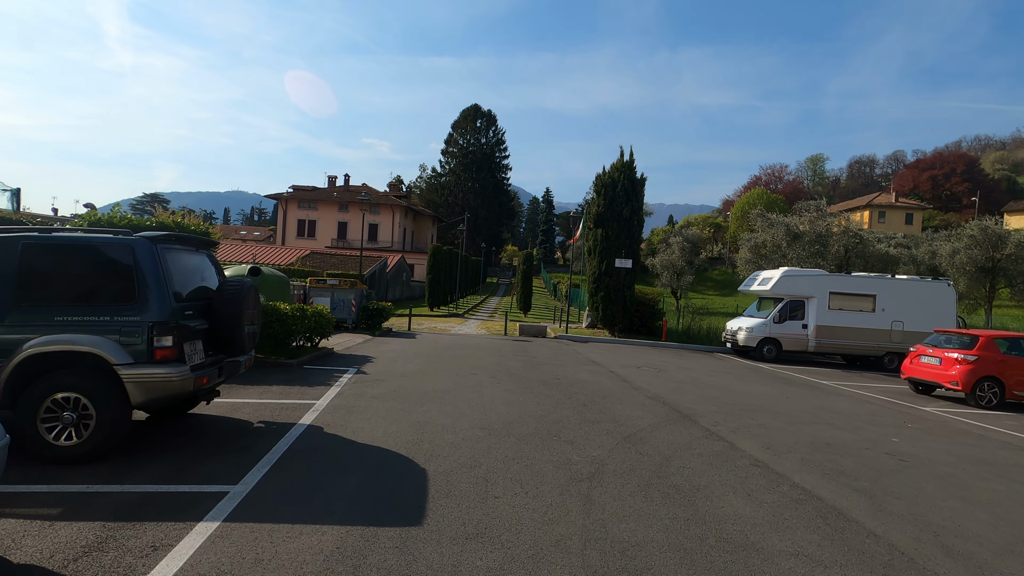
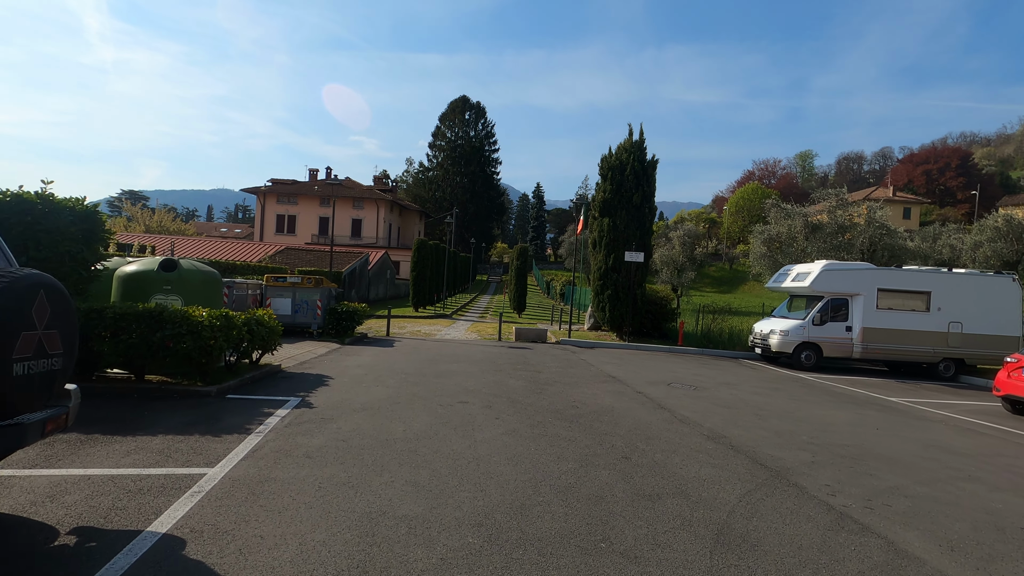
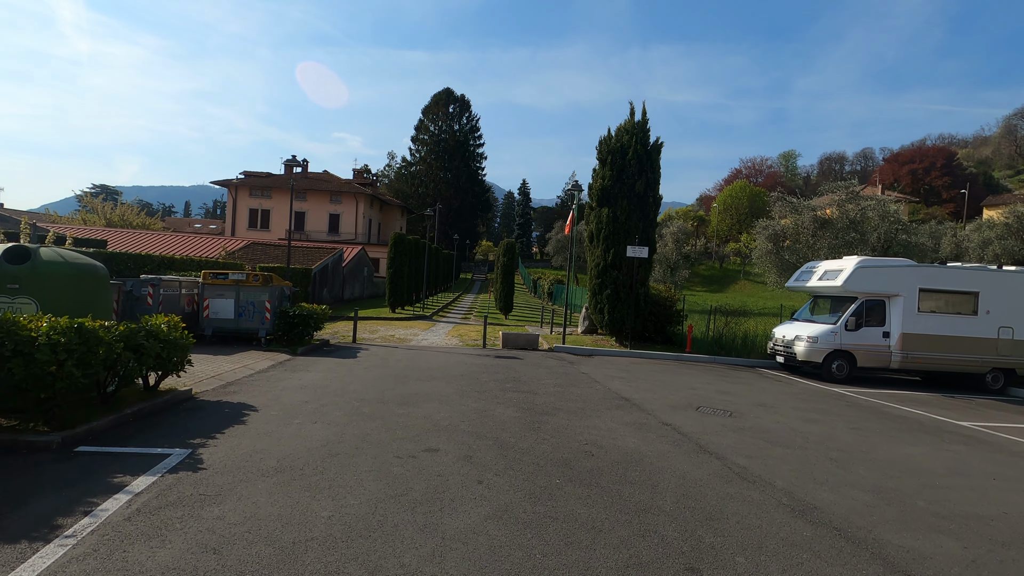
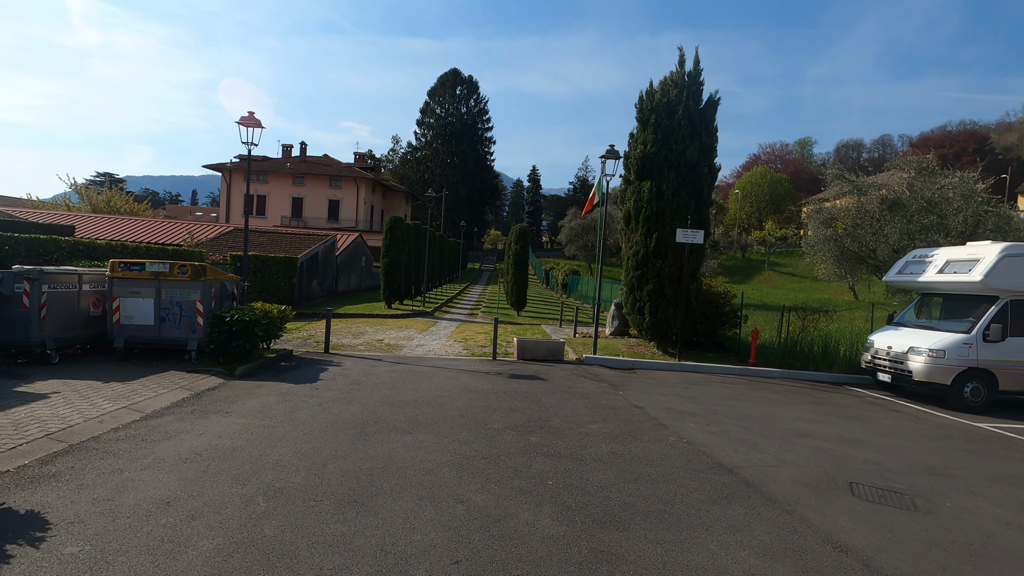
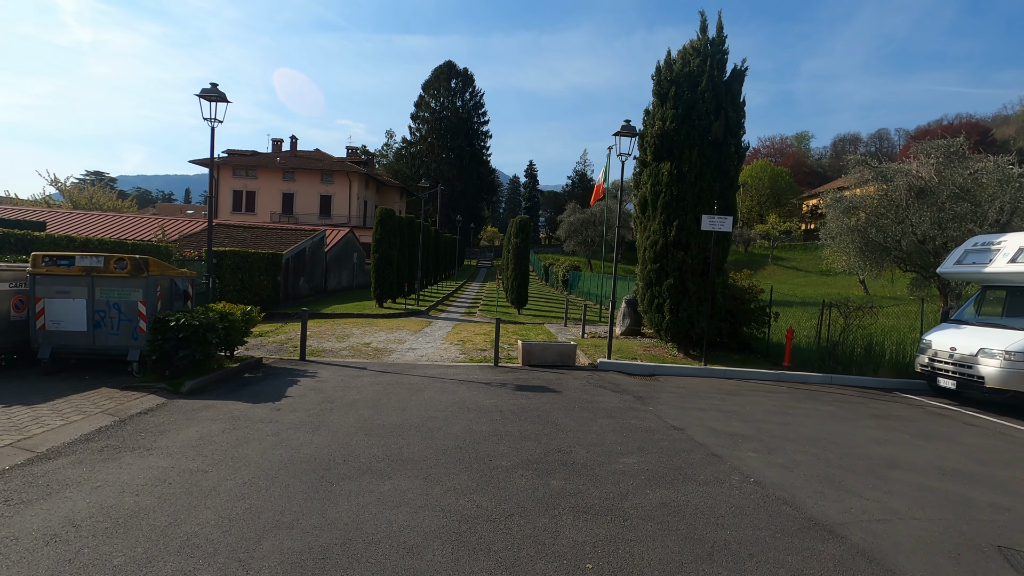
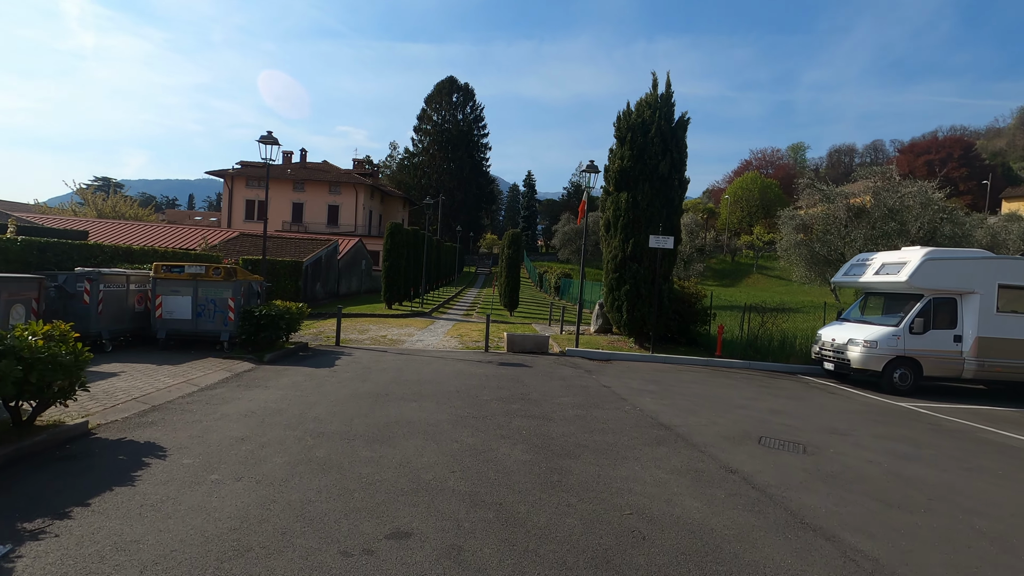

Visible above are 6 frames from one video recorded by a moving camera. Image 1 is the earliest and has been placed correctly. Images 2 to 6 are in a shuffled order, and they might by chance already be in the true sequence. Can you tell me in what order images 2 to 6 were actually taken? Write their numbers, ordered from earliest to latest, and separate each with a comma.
2, 3, 6, 4, 5
